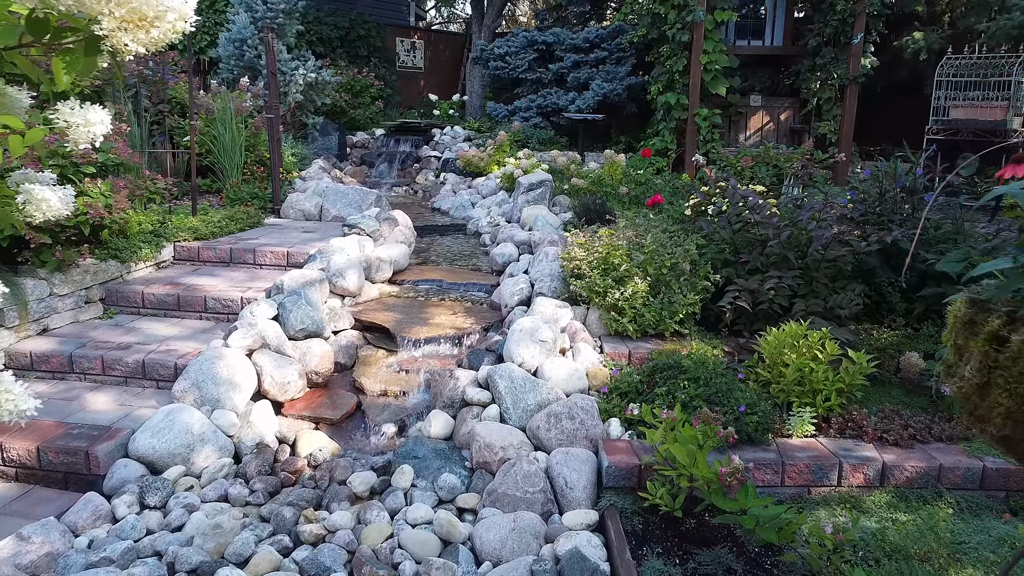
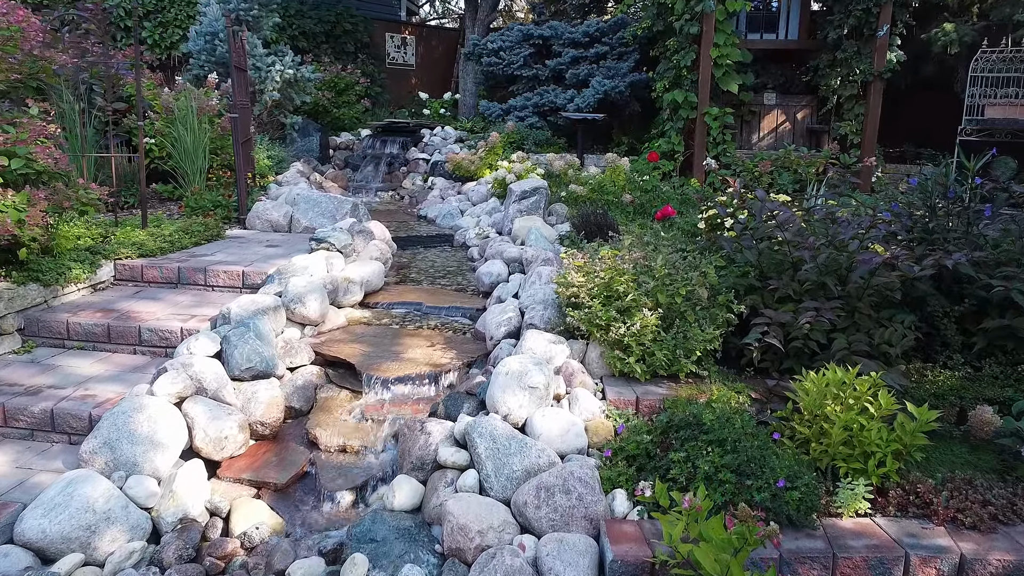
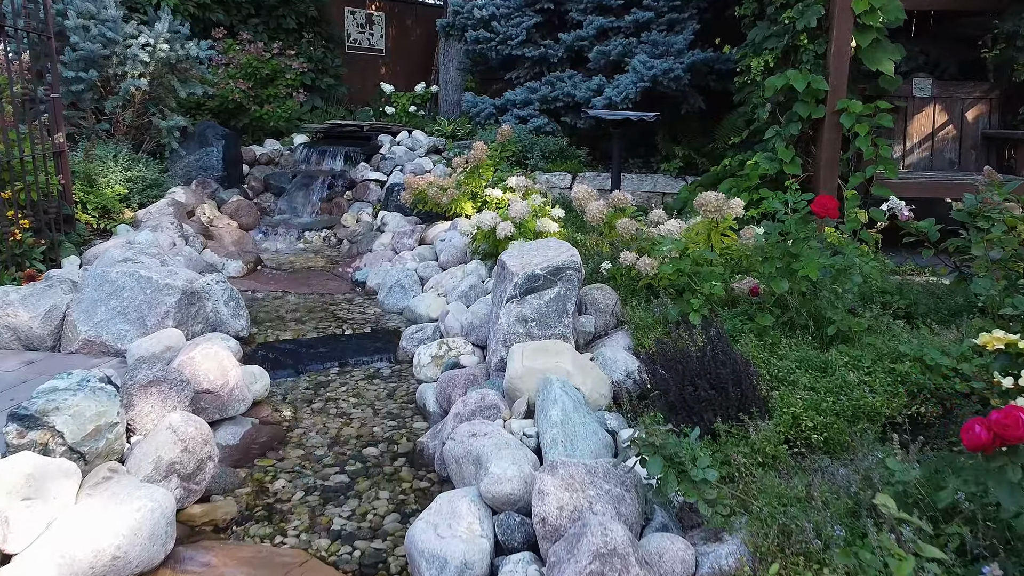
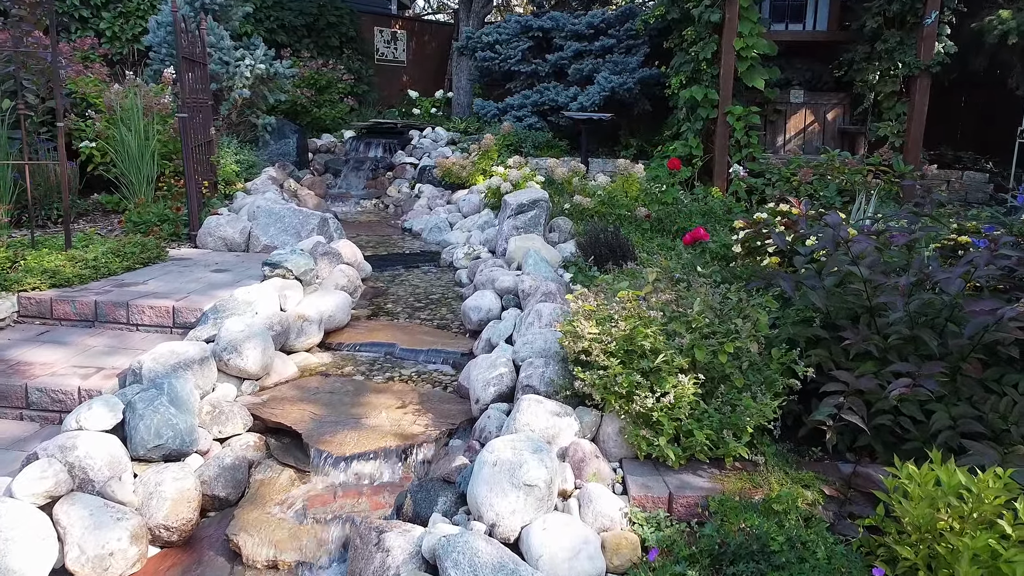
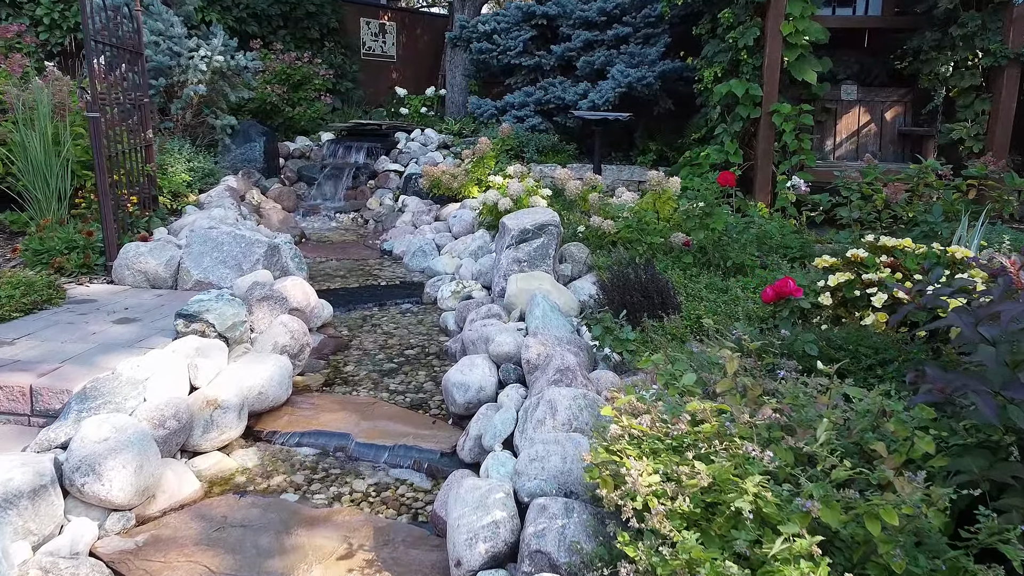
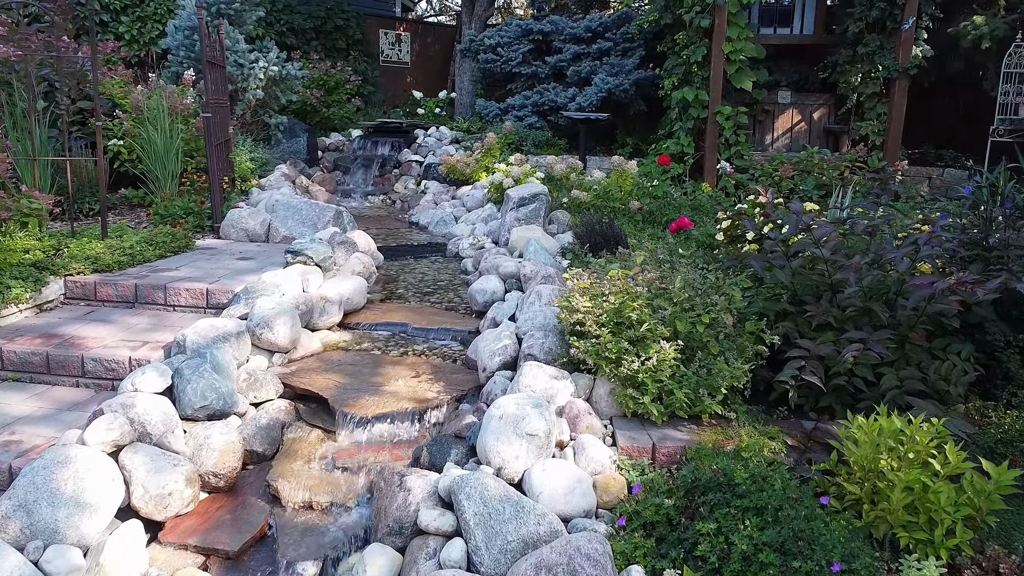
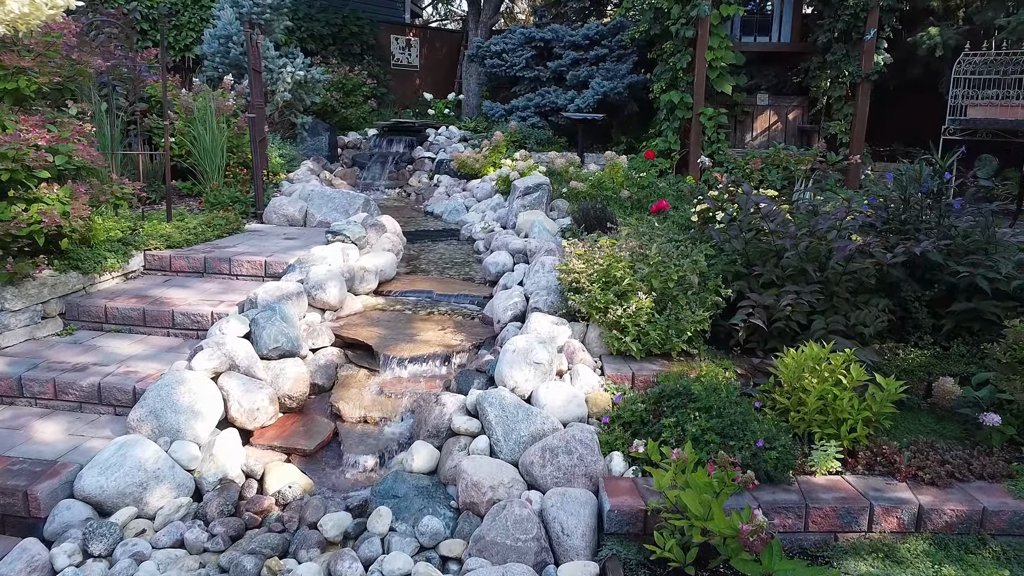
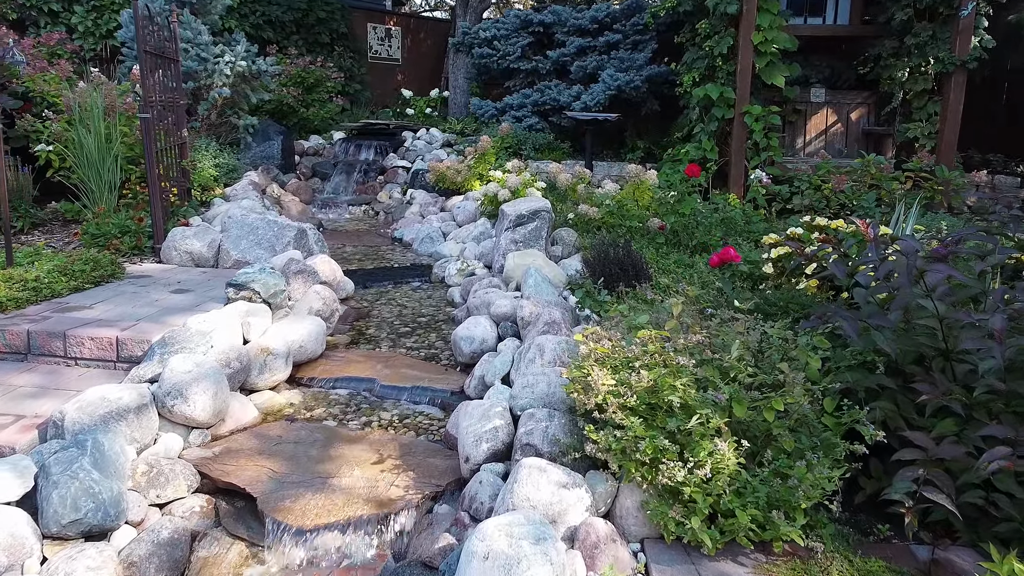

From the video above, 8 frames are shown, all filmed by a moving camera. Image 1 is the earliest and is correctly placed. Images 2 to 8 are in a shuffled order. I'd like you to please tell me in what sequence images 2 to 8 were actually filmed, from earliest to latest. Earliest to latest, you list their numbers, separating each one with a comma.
7, 2, 6, 4, 8, 5, 3
